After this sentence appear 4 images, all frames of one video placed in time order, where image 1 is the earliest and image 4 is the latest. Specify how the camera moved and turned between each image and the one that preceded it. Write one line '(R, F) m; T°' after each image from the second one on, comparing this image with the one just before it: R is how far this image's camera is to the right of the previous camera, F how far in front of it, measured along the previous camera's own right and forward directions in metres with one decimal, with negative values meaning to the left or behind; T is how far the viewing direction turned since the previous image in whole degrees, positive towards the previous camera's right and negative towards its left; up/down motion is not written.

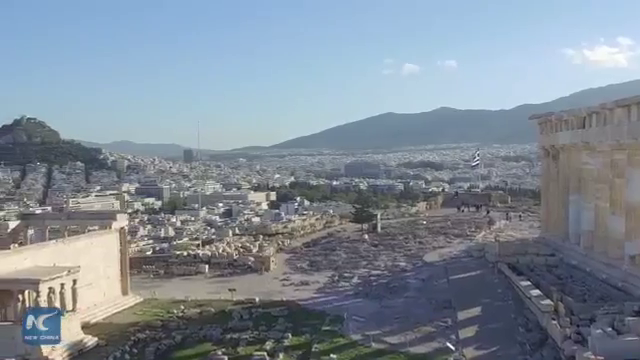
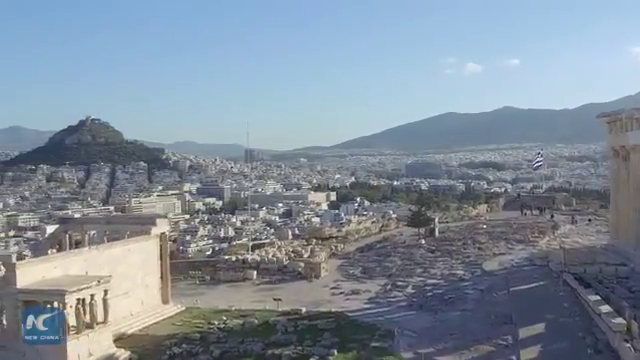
(+0.4, +2.3) m; -4°
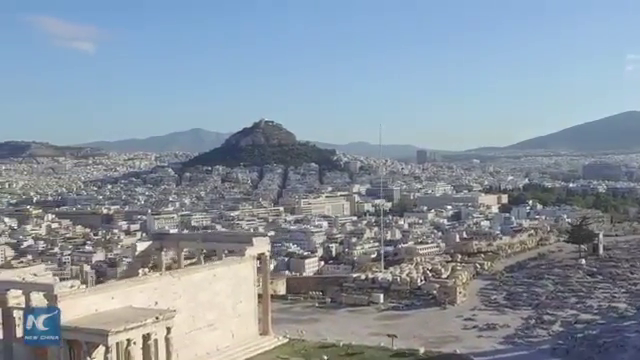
(+1.5, +5.8) m; -10°
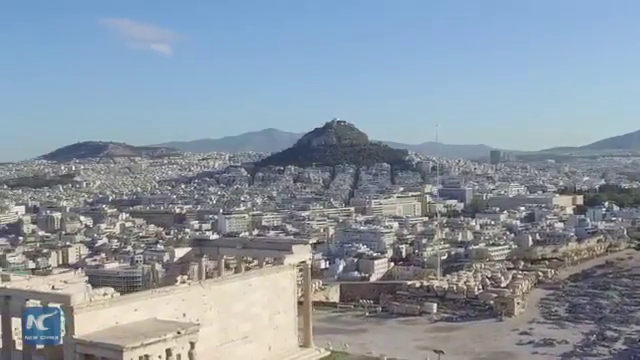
(+0.9, +1.7) m; -4°
